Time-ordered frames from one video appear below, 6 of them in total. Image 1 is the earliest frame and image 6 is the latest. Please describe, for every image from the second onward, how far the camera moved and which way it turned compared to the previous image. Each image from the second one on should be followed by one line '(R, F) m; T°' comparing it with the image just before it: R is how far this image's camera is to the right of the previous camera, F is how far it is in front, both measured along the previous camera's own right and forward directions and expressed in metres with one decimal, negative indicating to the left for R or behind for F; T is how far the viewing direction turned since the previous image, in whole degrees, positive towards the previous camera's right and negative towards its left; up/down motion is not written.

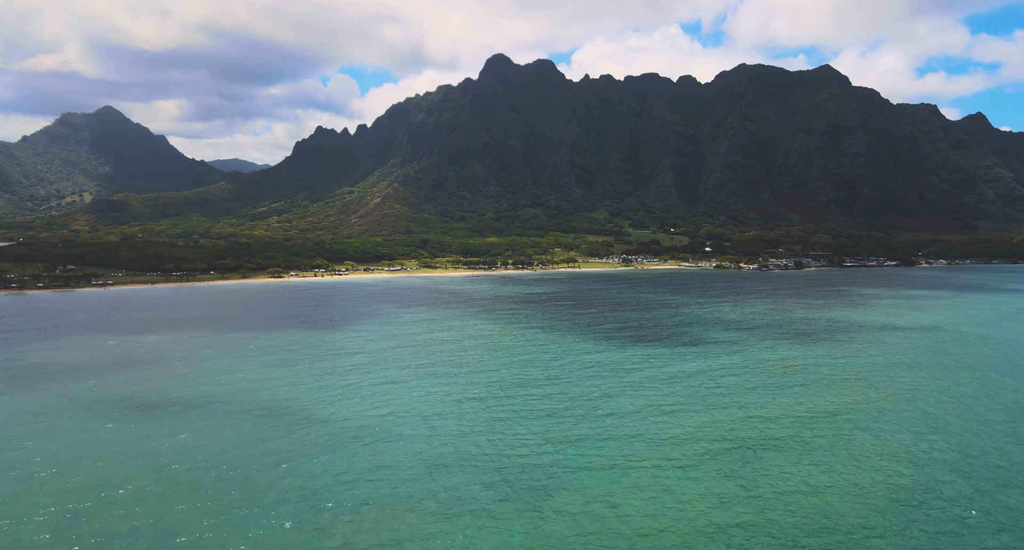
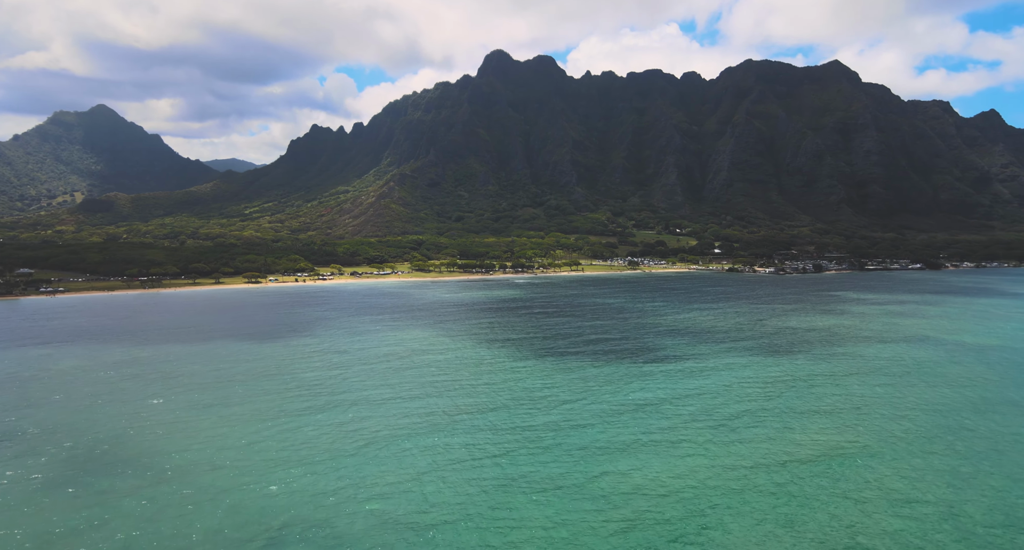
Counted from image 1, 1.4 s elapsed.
(+0.2, +14.0) m; 0°
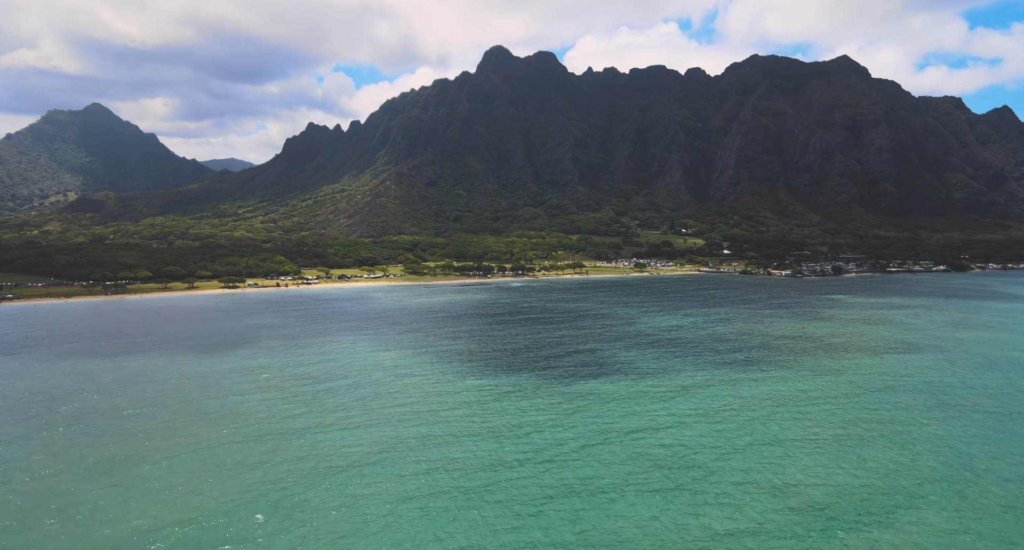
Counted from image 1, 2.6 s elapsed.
(0.0, +11.9) m; 0°
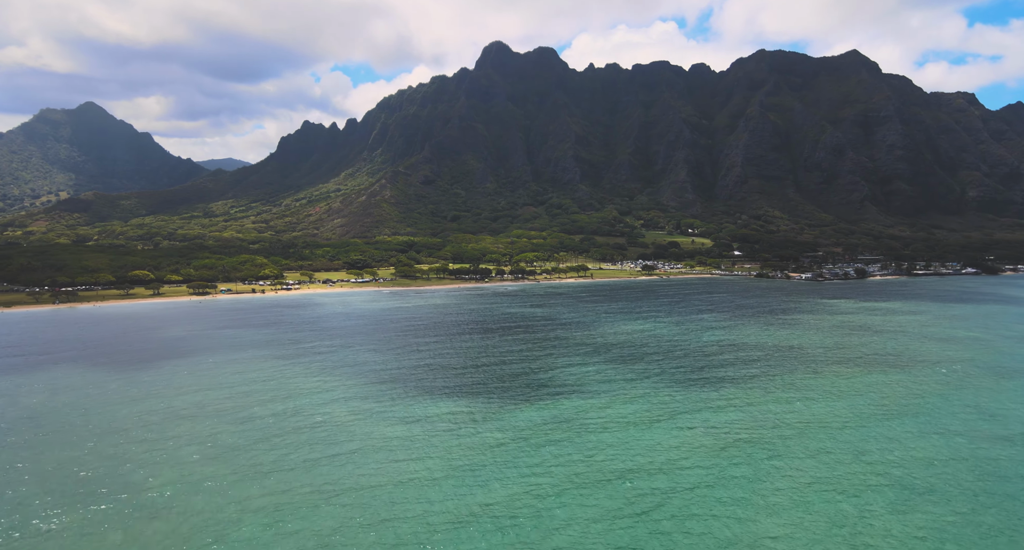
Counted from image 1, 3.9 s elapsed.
(+0.1, +12.8) m; 0°
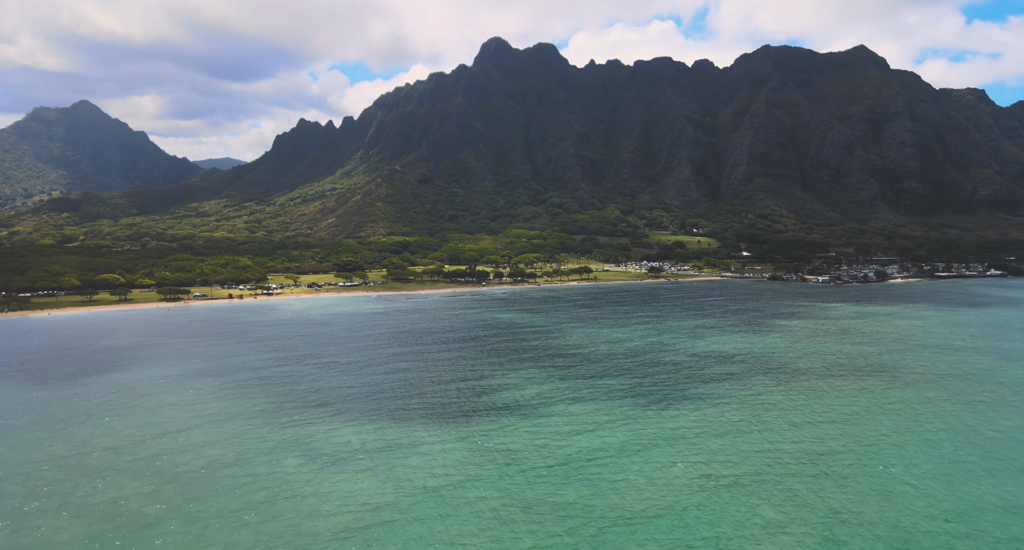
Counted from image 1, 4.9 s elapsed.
(+0.1, +10.0) m; 0°
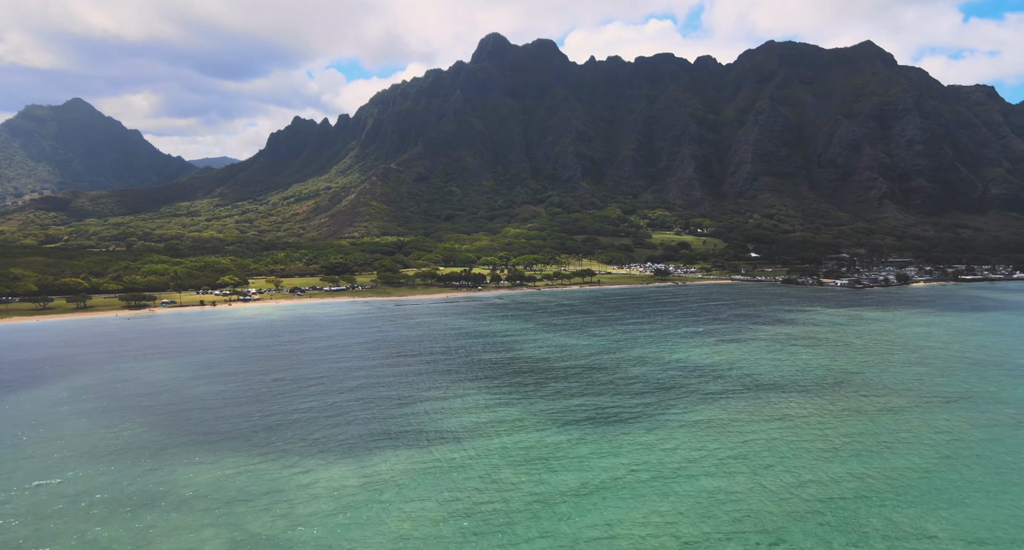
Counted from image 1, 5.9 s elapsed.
(0.0, +10.0) m; 0°
